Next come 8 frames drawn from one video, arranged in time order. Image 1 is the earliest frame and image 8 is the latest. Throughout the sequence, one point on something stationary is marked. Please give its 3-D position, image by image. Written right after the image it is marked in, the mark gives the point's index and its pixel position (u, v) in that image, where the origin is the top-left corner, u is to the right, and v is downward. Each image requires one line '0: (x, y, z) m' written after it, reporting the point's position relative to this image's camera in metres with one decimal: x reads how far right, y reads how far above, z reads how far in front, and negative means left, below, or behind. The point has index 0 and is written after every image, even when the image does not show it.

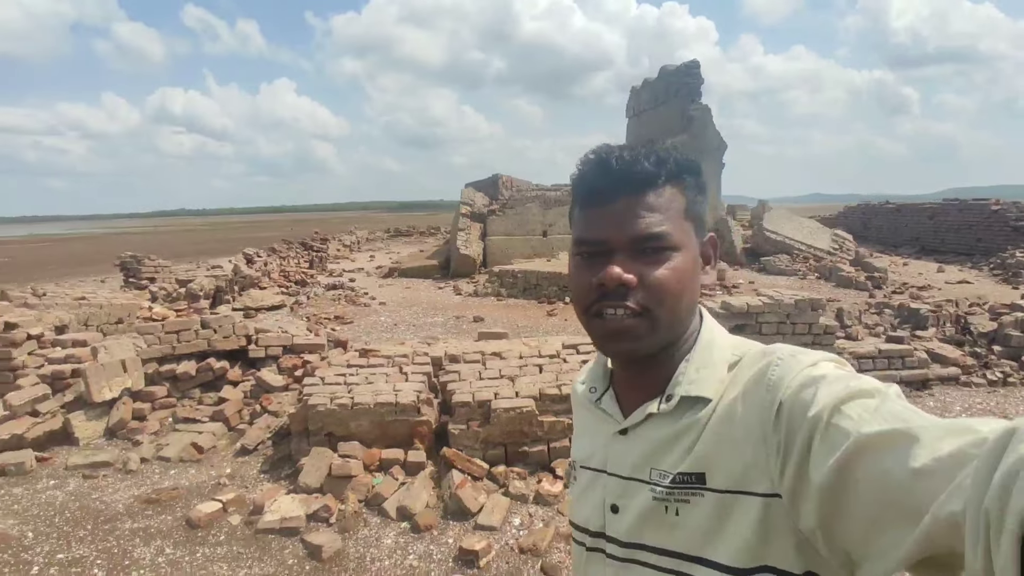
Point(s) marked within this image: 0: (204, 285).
0: (-6.6, +0.1, +12.3) m
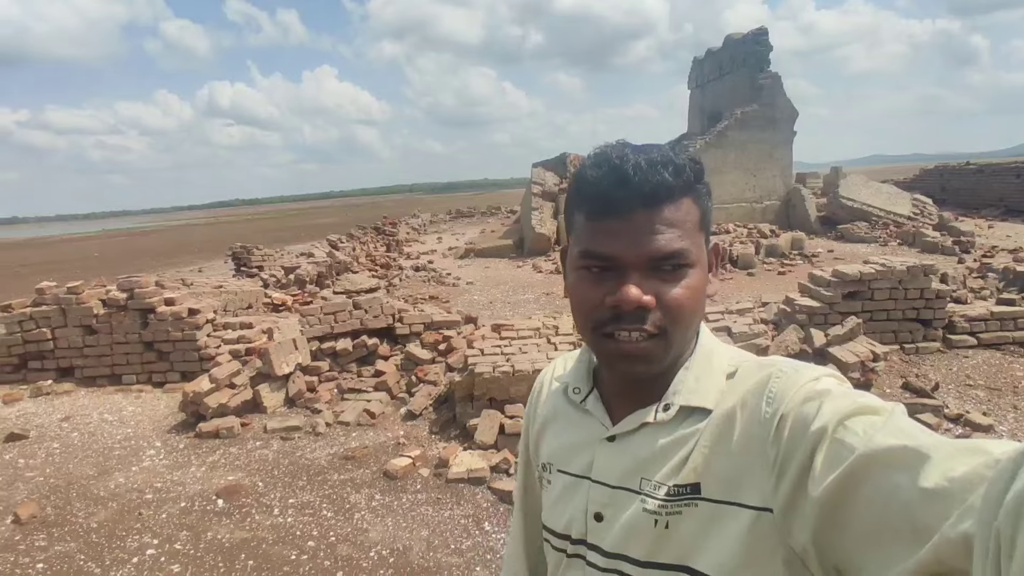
0: (-4.7, +0.4, +13.2) m
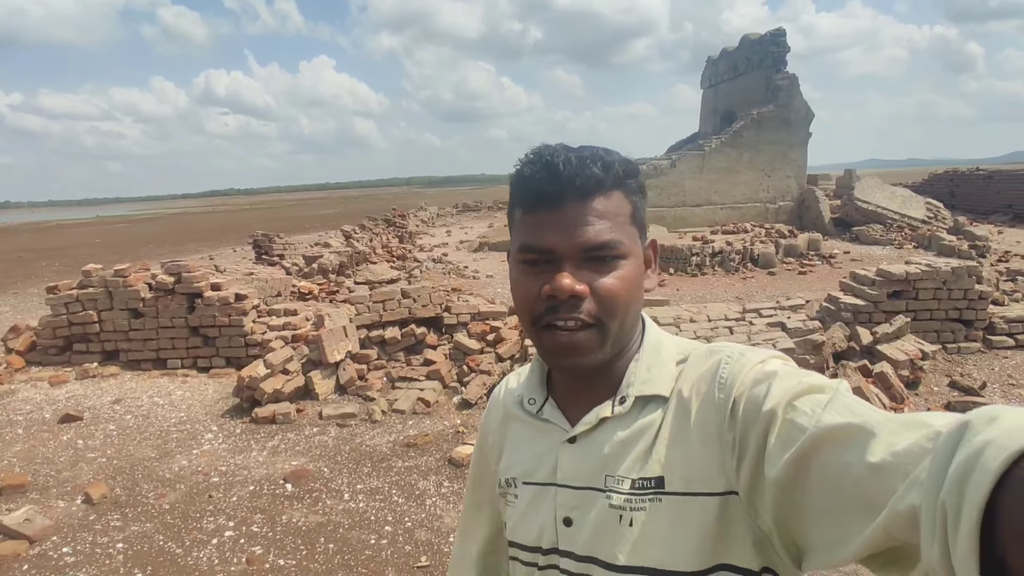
0: (-4.2, +0.6, +13.2) m
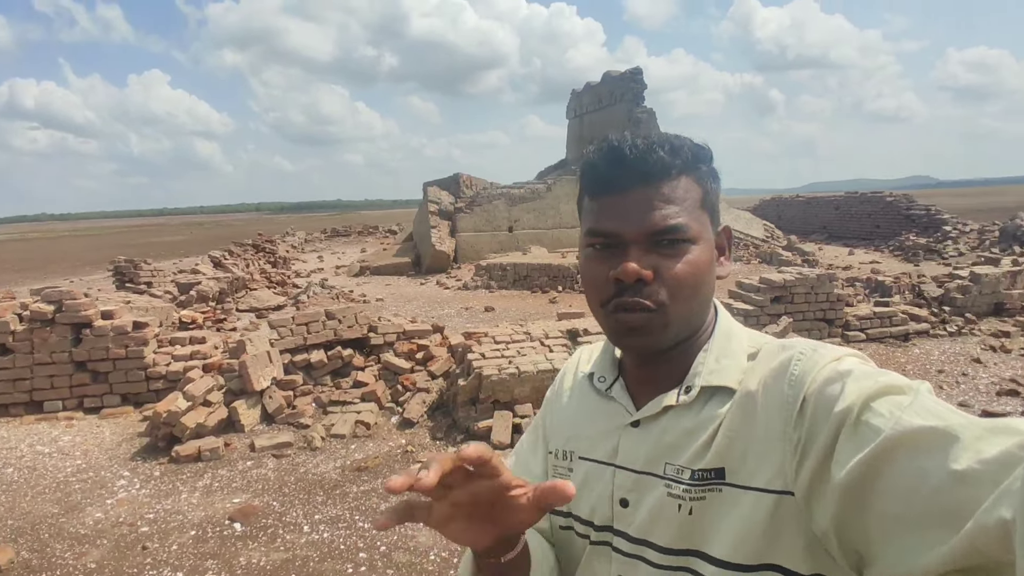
0: (-6.4, 0.0, +12.1) m
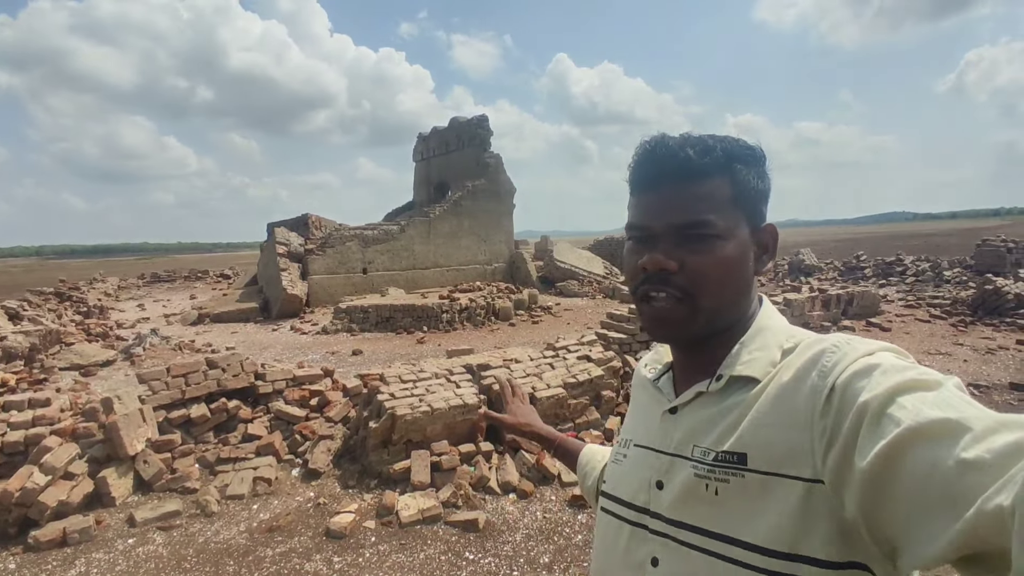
0: (-8.7, -1.0, +10.1) m
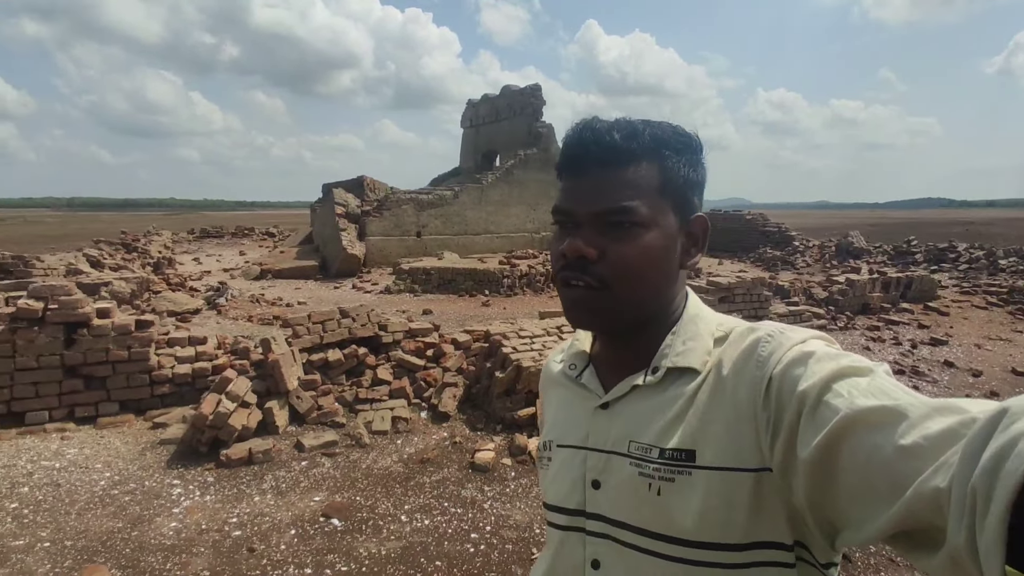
0: (-7.3, 0.0, +10.8) m
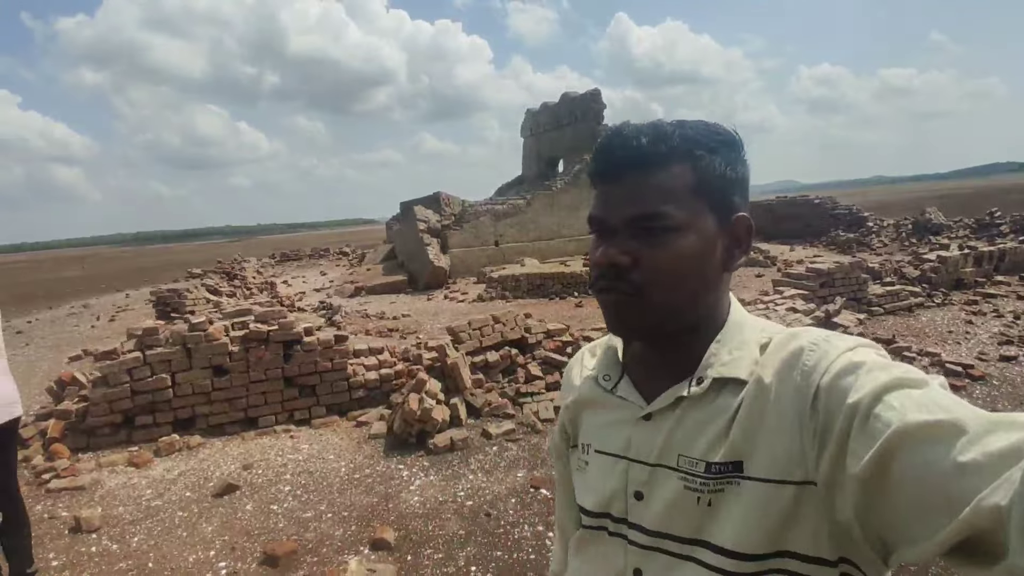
0: (-5.2, -0.5, +12.1) m
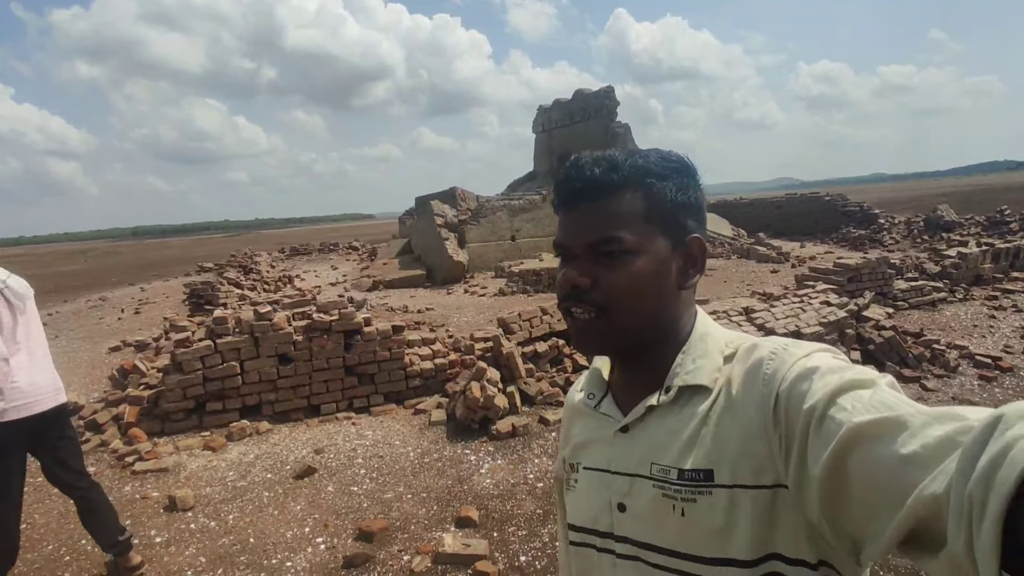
0: (-4.6, -0.4, +12.3) m
